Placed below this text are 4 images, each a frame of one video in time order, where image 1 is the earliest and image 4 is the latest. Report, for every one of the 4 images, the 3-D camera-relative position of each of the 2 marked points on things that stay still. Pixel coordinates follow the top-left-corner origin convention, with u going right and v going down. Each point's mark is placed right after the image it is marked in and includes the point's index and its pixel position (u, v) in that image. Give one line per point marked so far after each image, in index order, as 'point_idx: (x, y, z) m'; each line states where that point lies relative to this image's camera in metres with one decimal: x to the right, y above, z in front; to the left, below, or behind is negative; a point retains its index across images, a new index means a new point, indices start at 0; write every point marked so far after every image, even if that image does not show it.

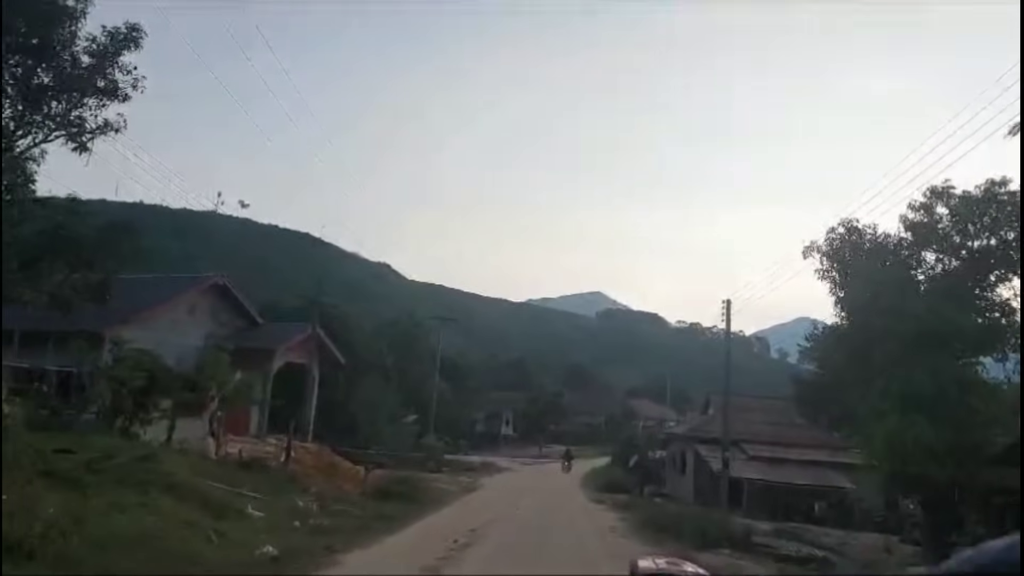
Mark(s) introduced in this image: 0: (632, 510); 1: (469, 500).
0: (+1.3, -2.5, +10.1) m
1: (-0.6, -2.8, +11.6) m
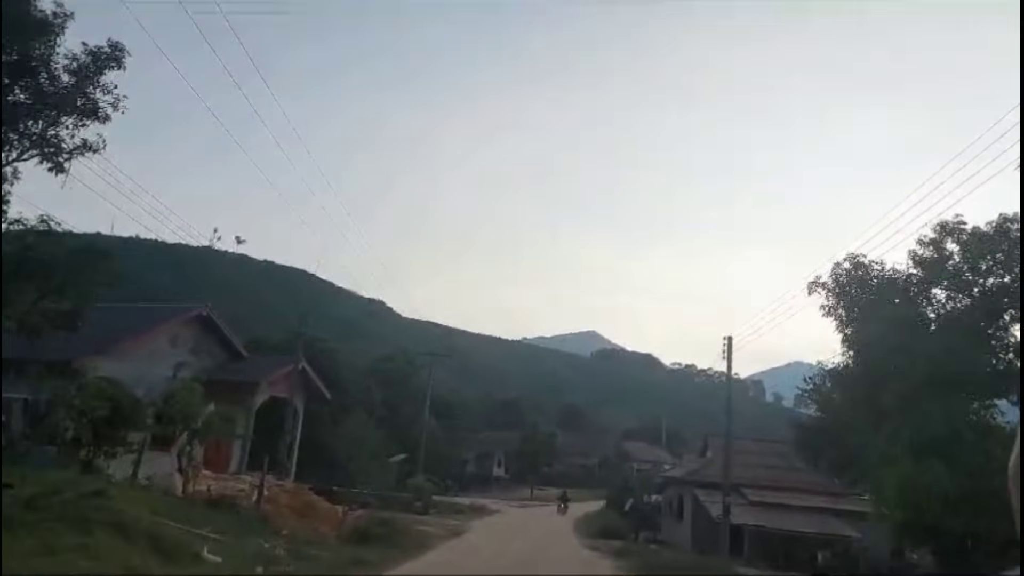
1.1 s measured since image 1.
0: (+1.2, -2.9, +9.7) m
1: (-0.8, -3.2, +11.1) m
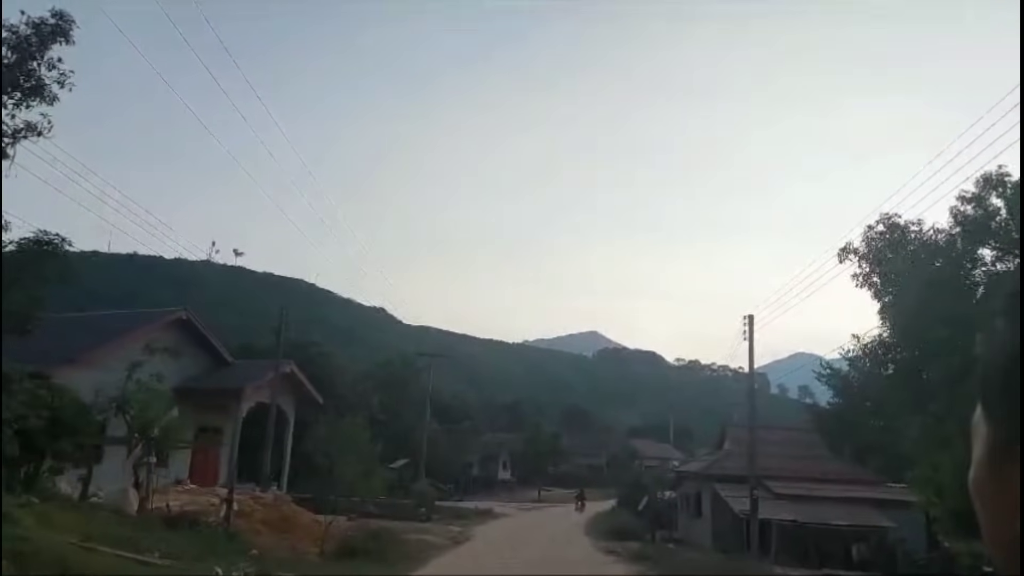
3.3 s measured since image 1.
0: (+1.3, -2.7, +8.9) m
1: (-0.7, -3.1, +10.4) m
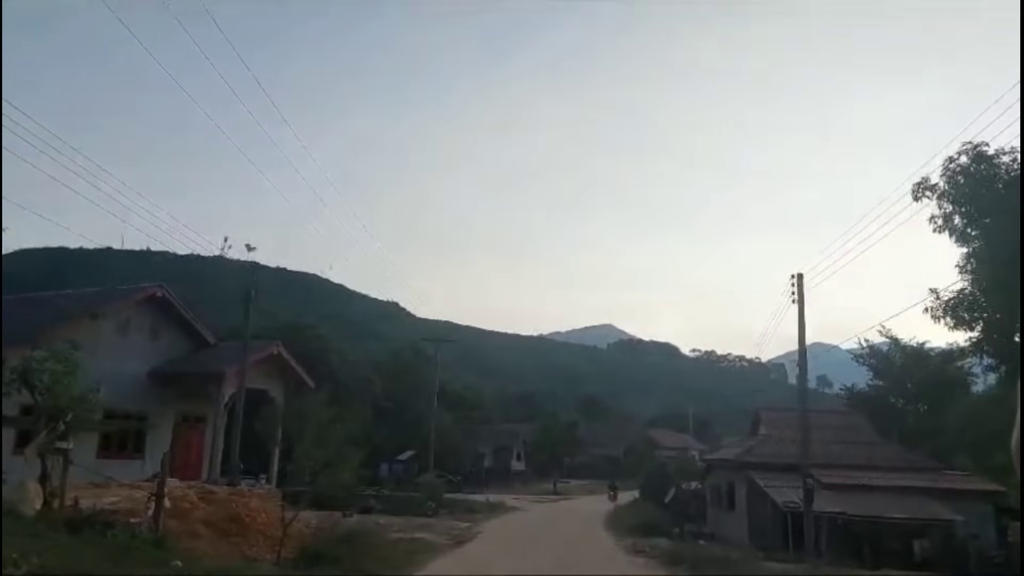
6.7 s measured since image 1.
0: (+1.4, -2.4, +7.8) m
1: (-0.5, -2.8, +9.3) m
